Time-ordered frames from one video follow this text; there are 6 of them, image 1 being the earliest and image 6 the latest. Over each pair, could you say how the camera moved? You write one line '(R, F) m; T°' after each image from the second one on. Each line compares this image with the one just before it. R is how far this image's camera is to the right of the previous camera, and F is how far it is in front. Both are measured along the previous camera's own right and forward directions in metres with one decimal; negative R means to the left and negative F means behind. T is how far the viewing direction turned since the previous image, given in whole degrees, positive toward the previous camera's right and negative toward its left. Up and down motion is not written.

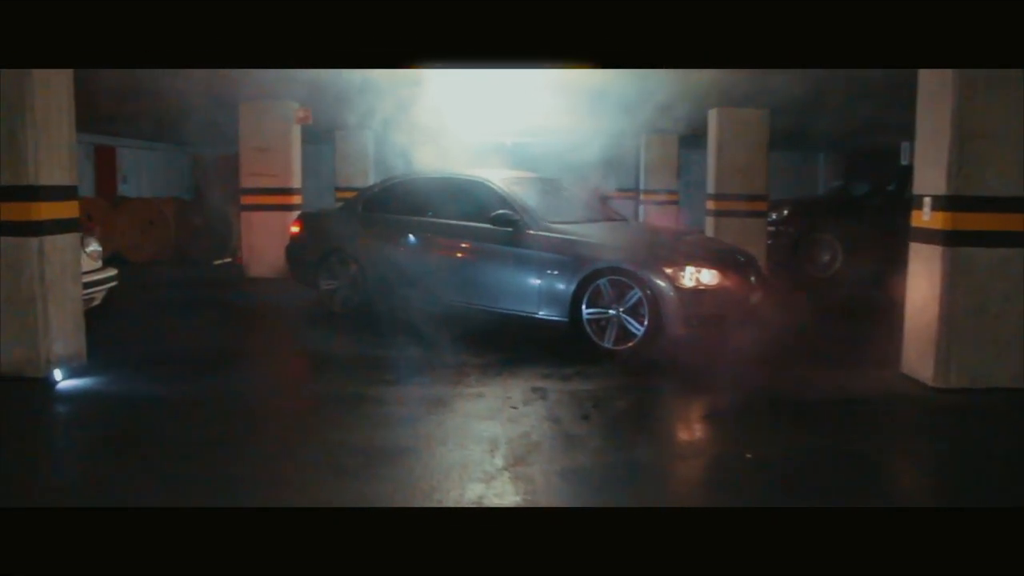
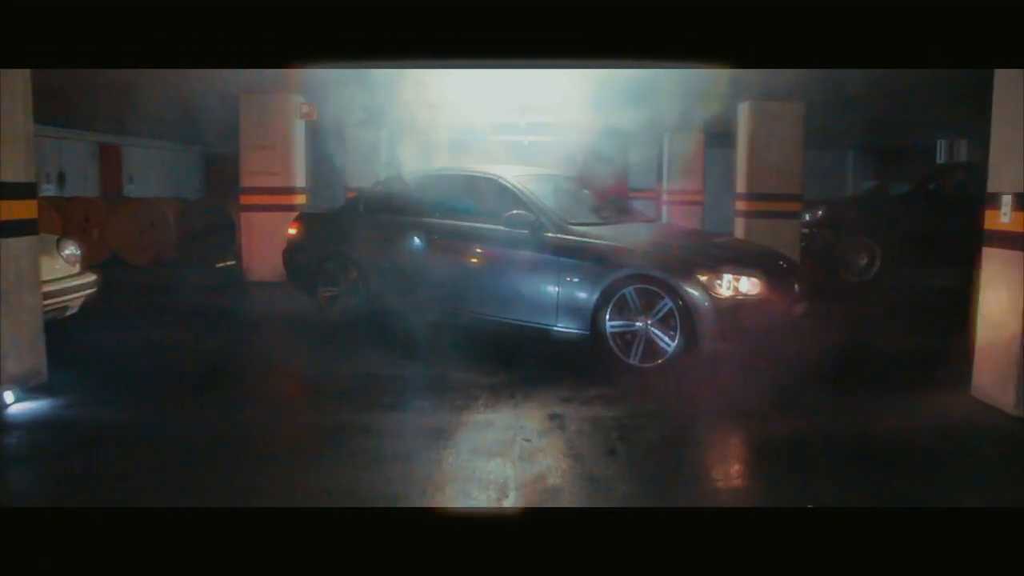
(0.0, +0.9) m; -1°
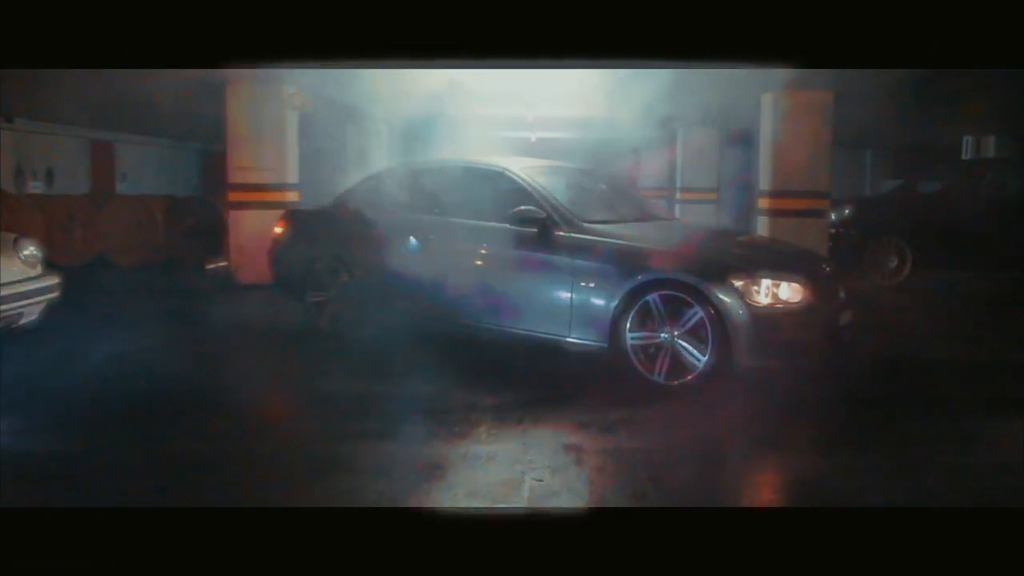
(0.0, +0.9) m; 0°
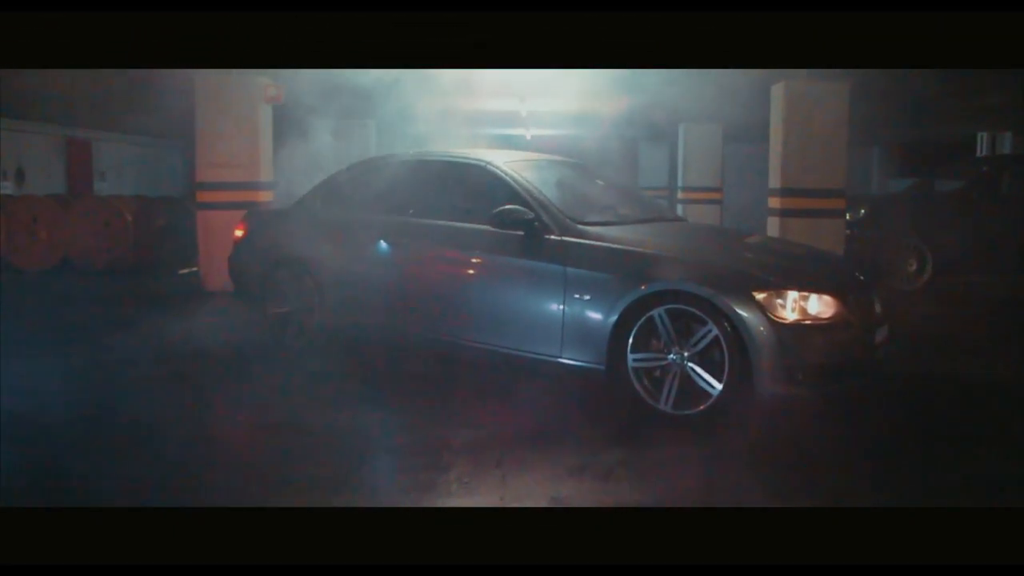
(+0.1, +0.9) m; 0°
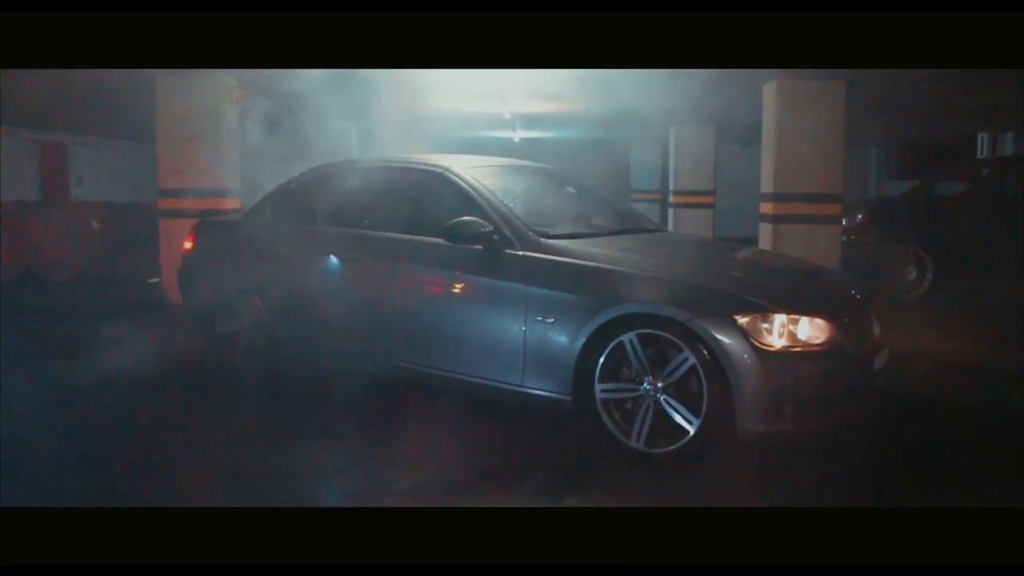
(+0.2, +0.6) m; 0°
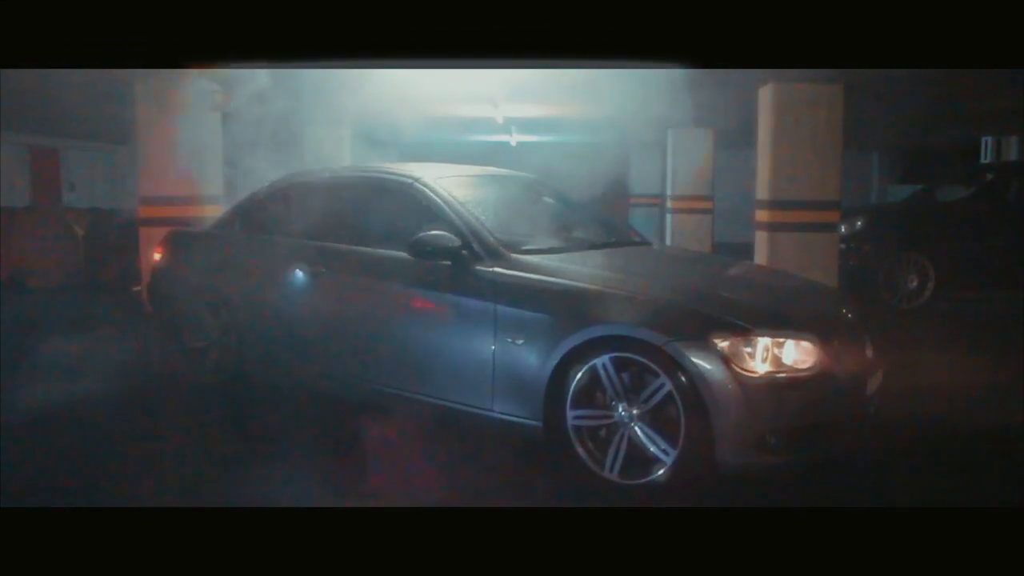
(+0.2, +0.3) m; 0°
